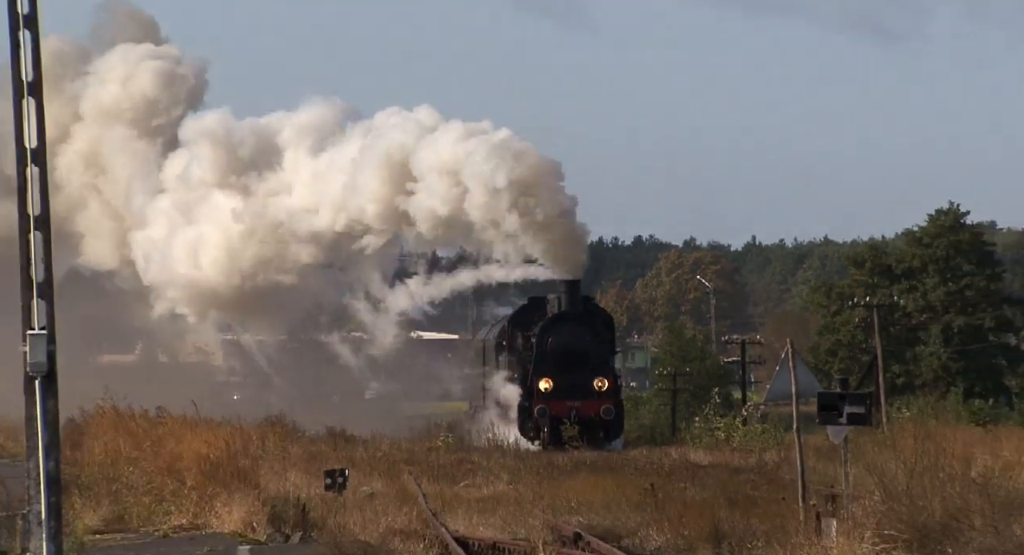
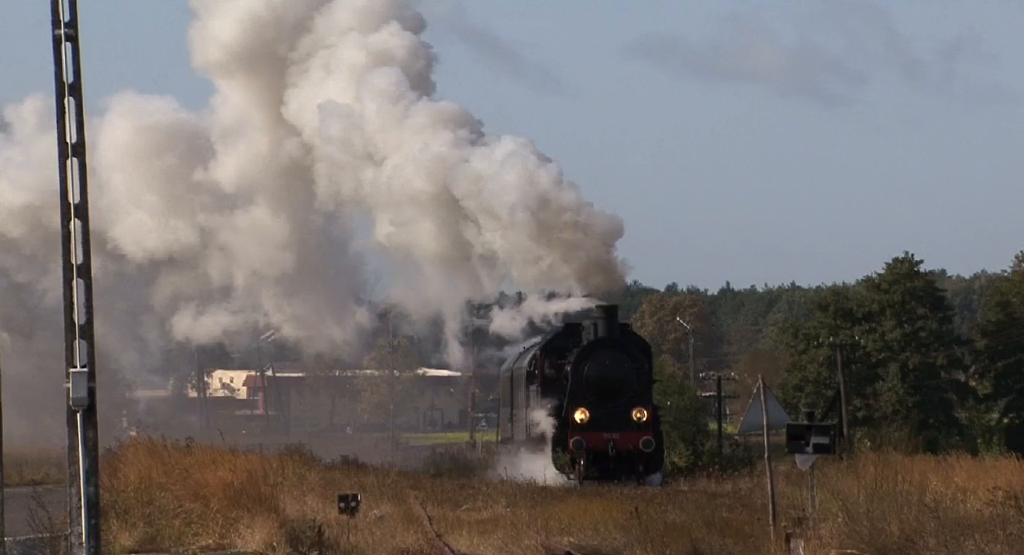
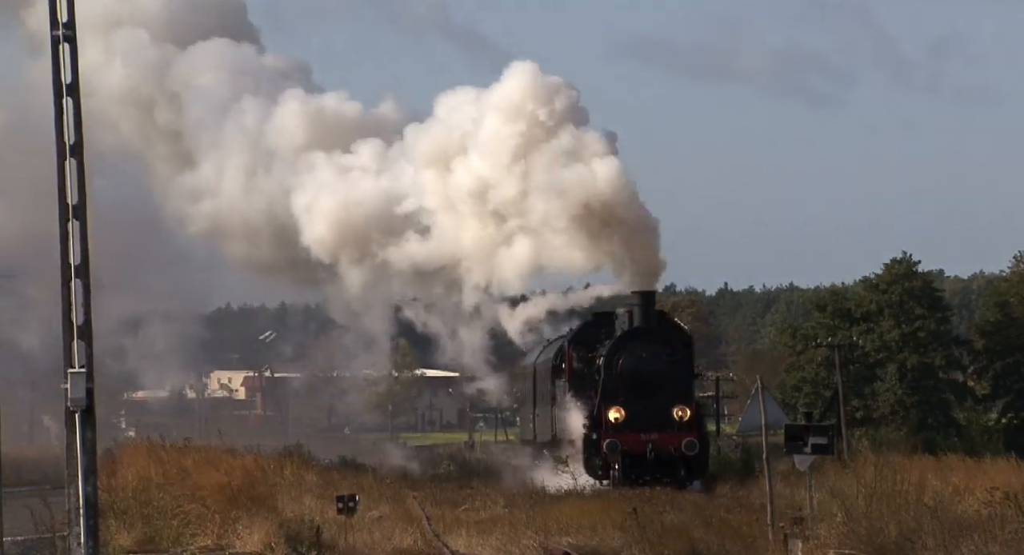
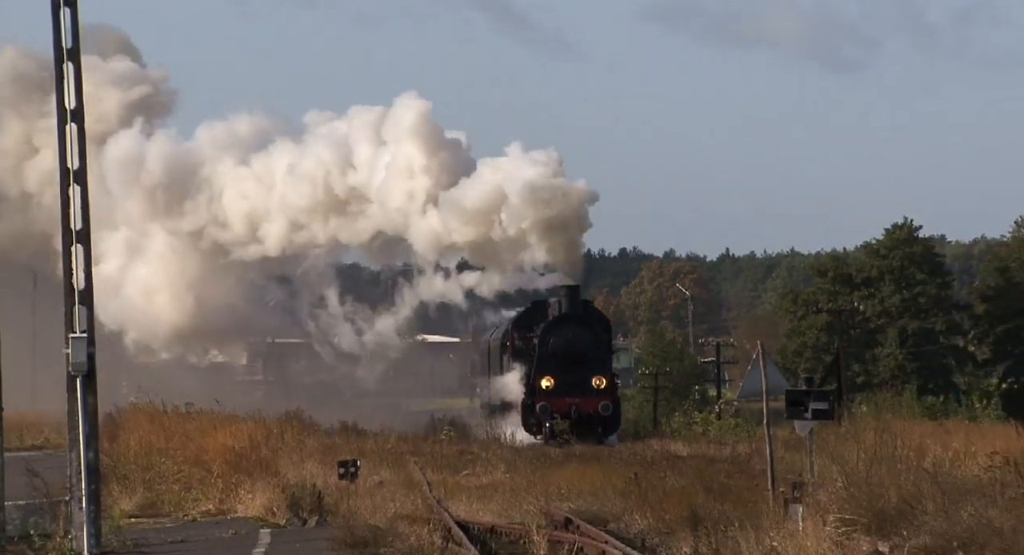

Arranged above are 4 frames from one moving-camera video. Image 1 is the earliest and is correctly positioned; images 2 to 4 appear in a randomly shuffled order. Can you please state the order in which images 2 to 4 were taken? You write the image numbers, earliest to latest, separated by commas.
4, 2, 3
